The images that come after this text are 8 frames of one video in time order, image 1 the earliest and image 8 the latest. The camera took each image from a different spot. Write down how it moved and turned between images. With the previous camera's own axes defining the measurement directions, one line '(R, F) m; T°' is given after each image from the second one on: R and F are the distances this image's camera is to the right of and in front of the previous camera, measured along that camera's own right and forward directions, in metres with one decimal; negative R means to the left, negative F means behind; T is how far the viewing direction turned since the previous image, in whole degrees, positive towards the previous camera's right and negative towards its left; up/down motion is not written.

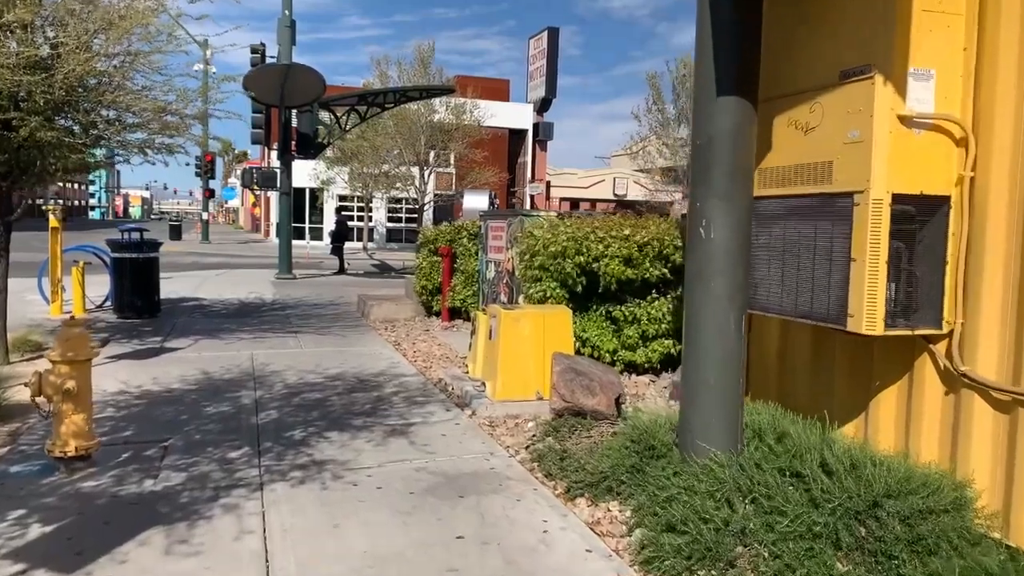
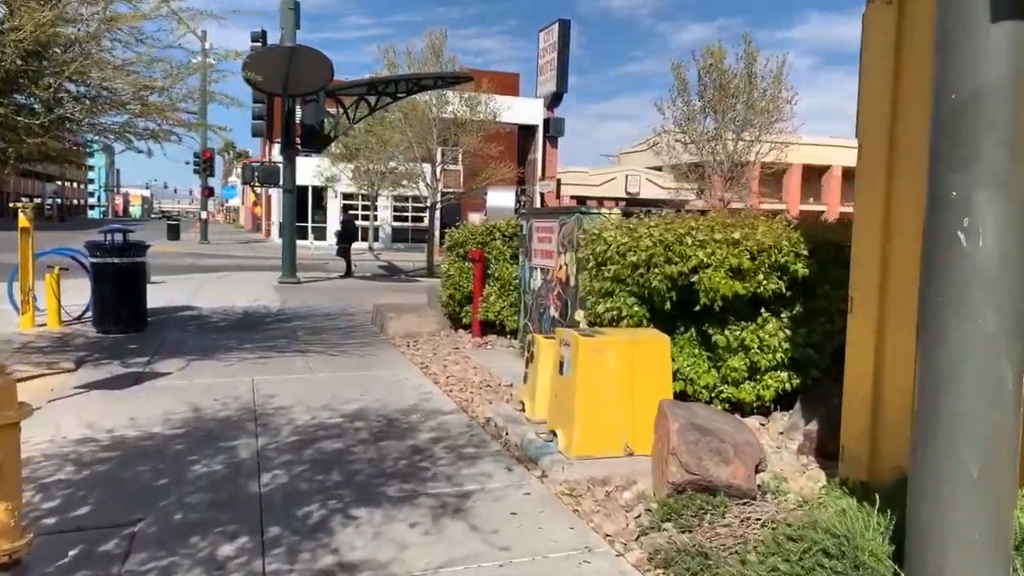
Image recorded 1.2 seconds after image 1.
(-0.5, +1.7) m; 0°
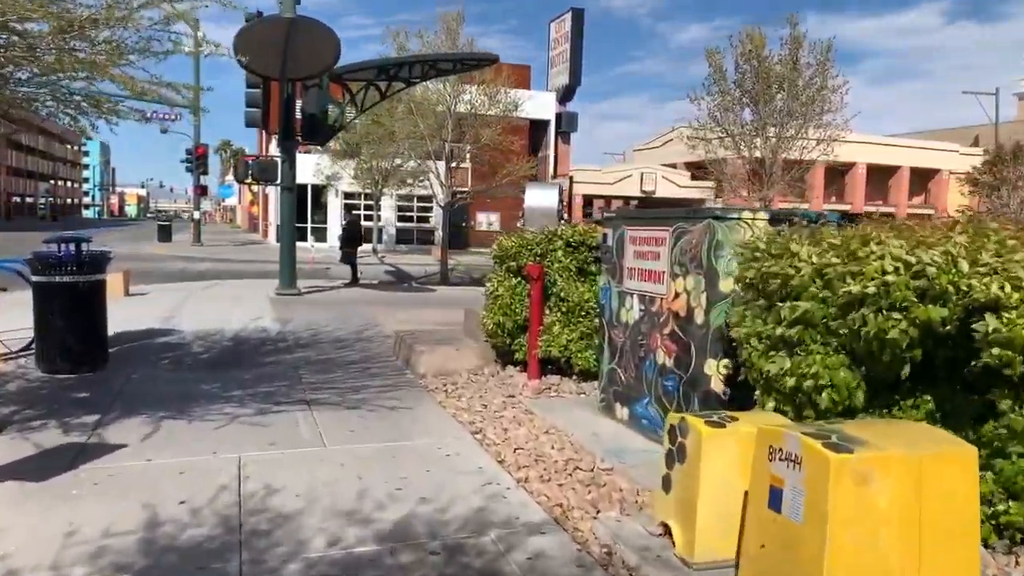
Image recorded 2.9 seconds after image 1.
(-0.7, +2.4) m; 0°
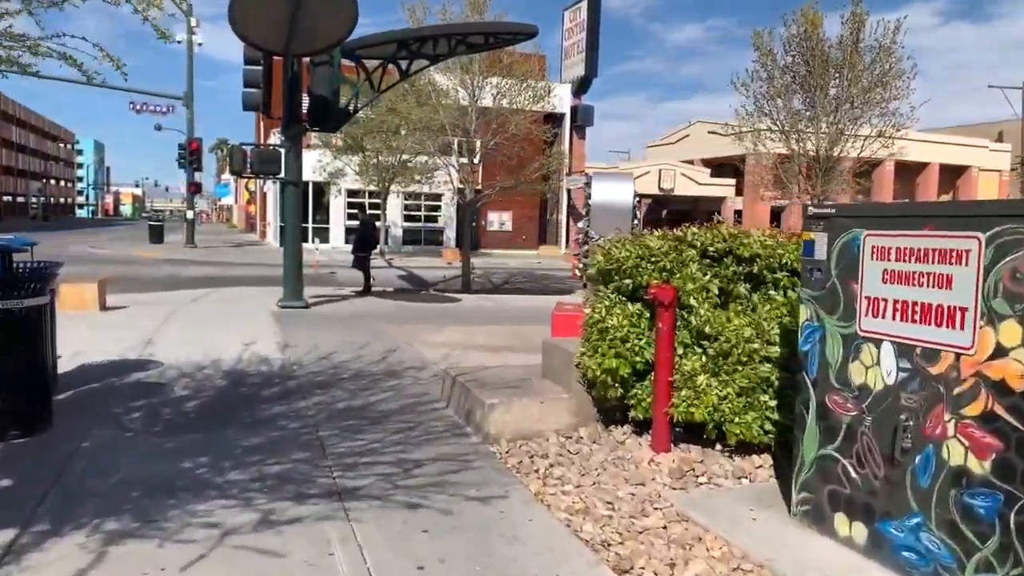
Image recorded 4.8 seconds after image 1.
(-0.8, +2.5) m; 0°
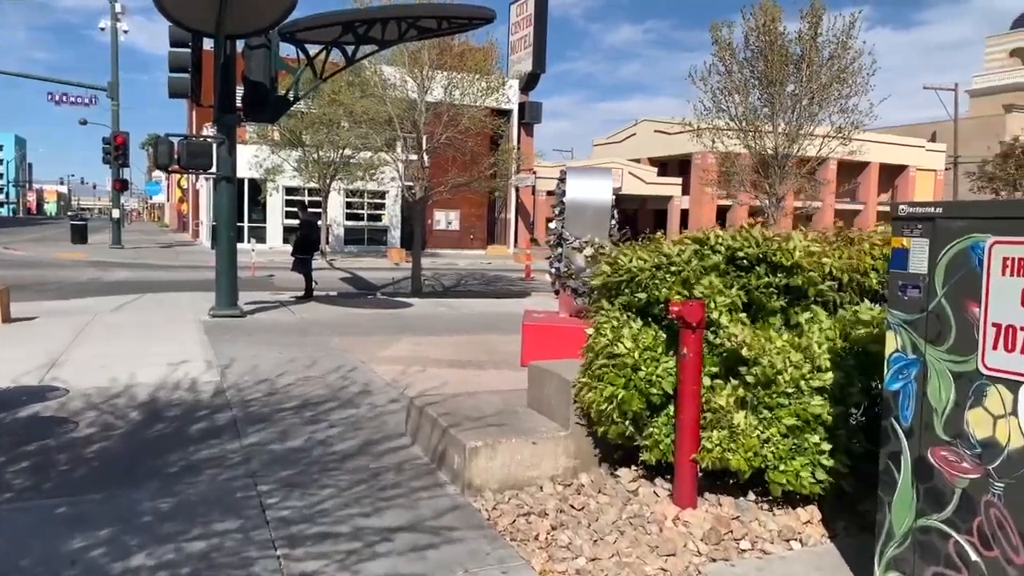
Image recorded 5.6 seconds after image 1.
(-0.3, +1.1) m; +4°
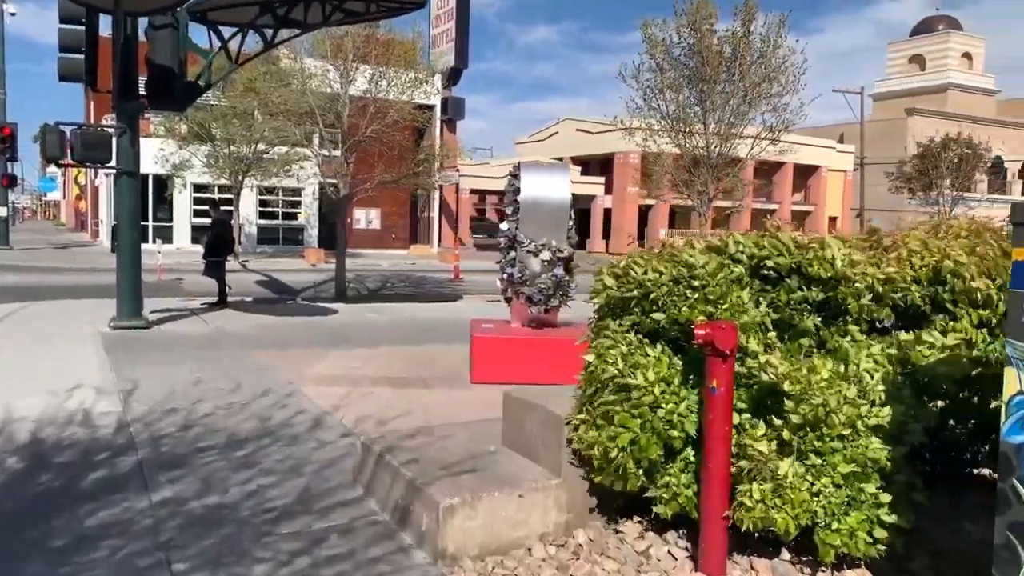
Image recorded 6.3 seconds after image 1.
(-0.3, +0.9) m; +6°
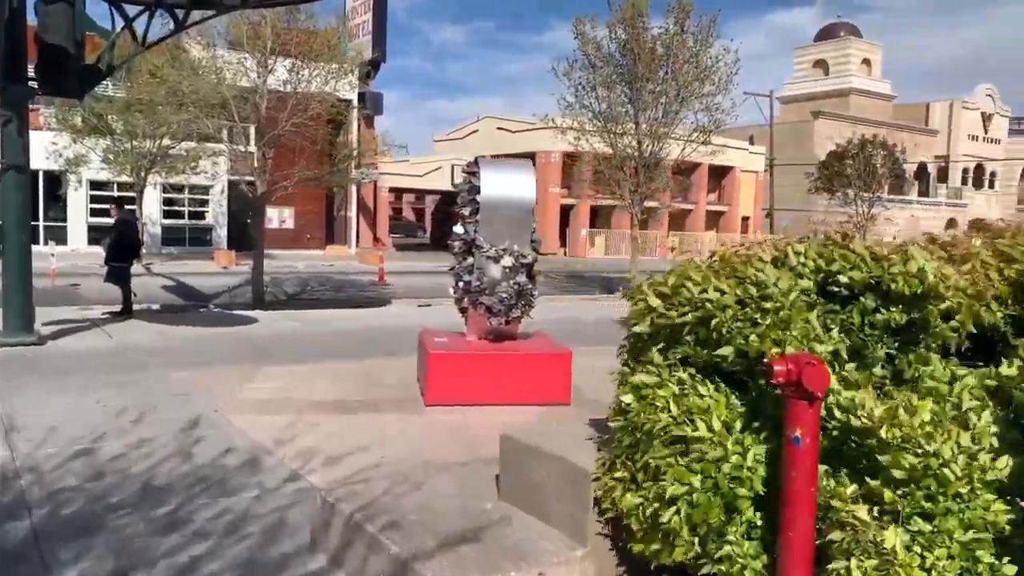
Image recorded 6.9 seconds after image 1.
(-0.4, +0.9) m; +6°
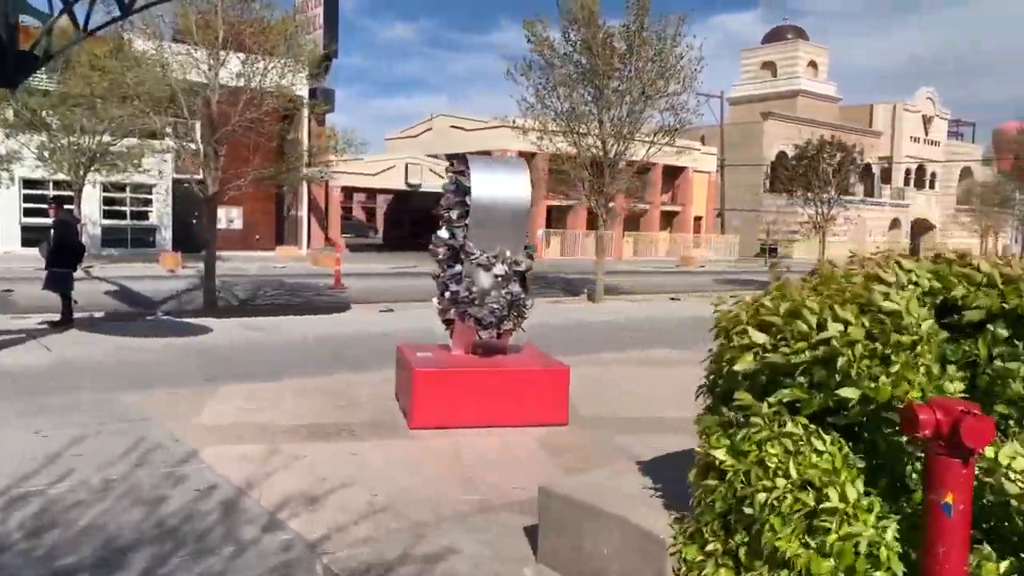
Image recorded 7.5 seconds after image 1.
(-0.4, +0.6) m; +4°
